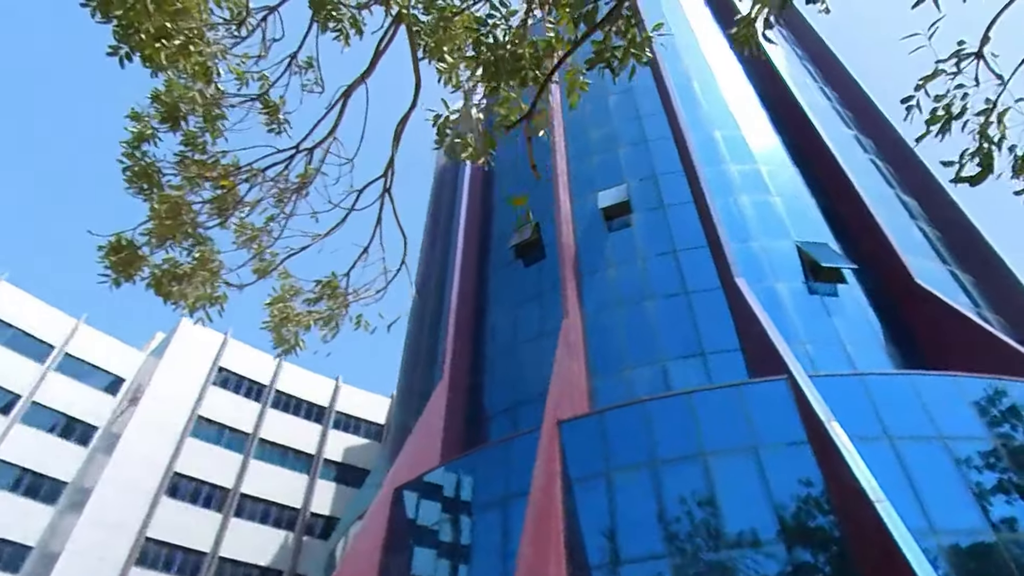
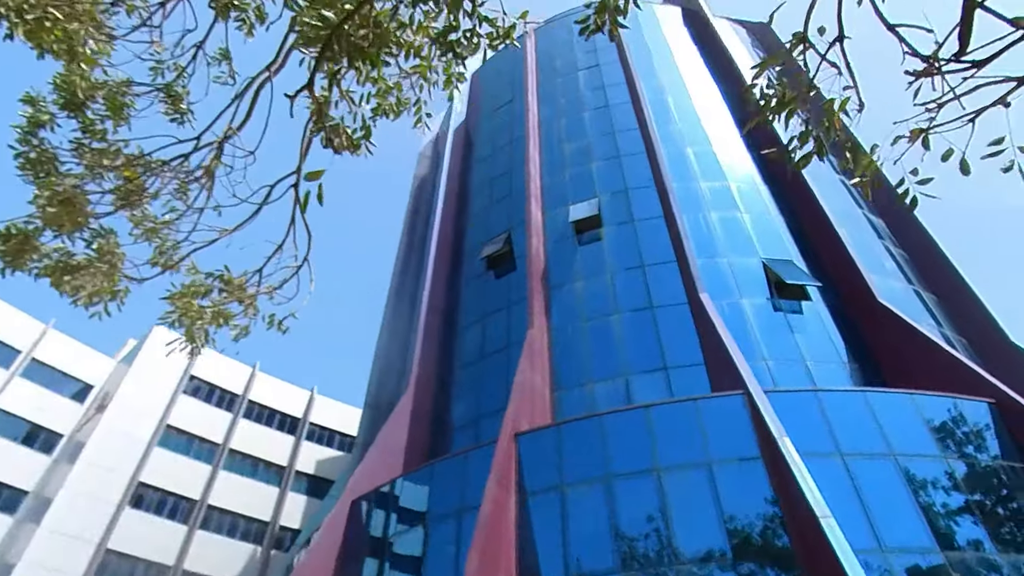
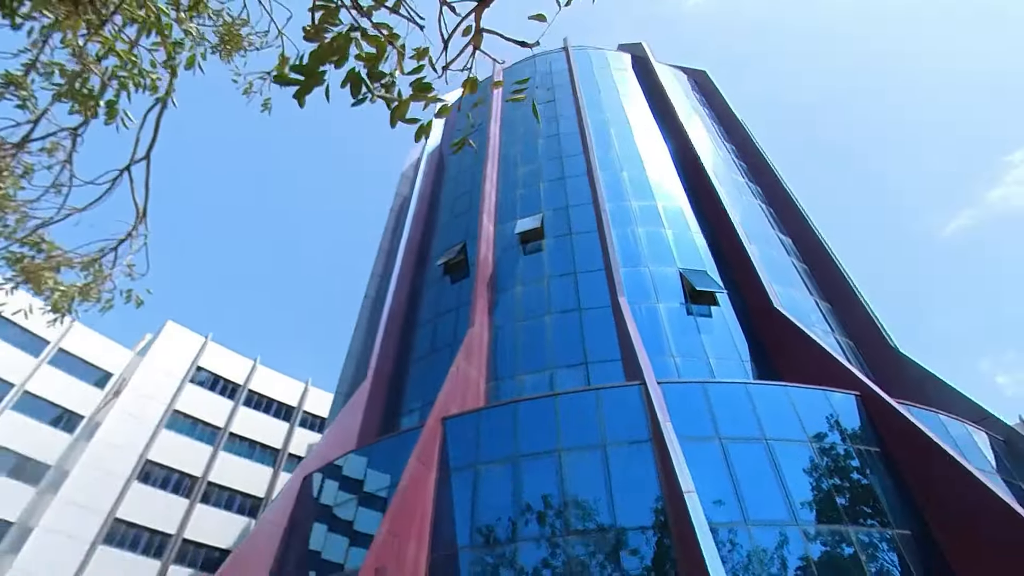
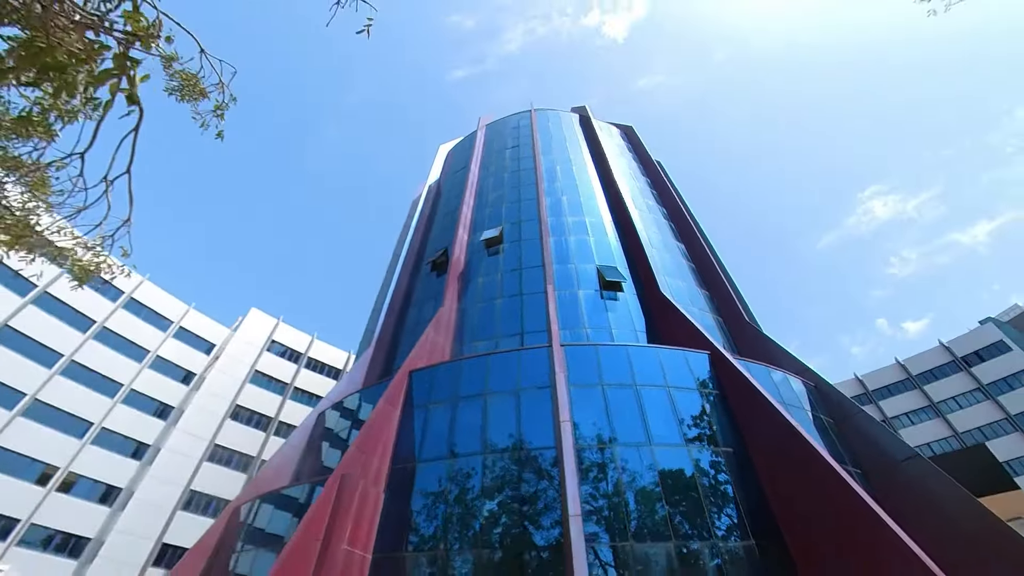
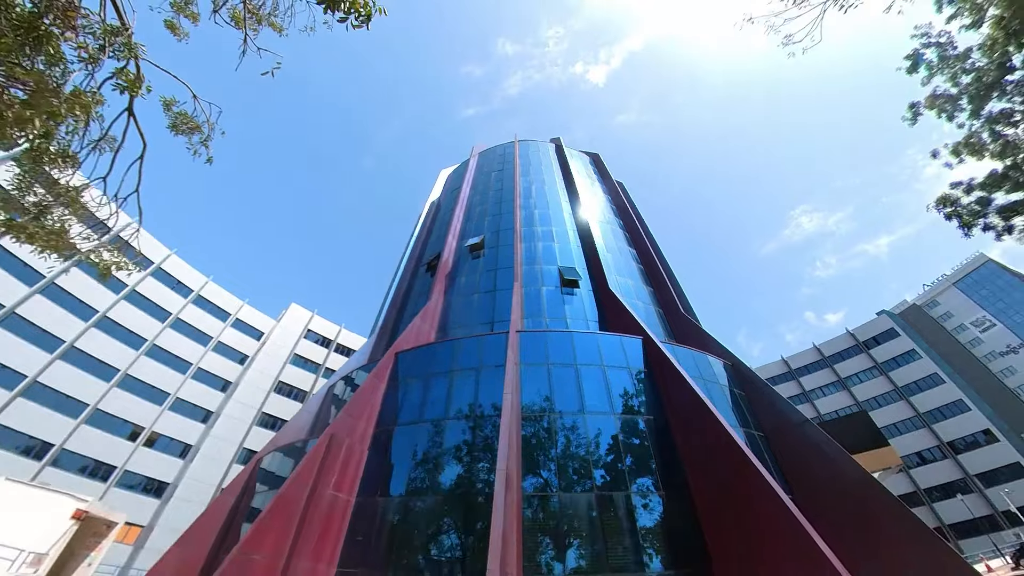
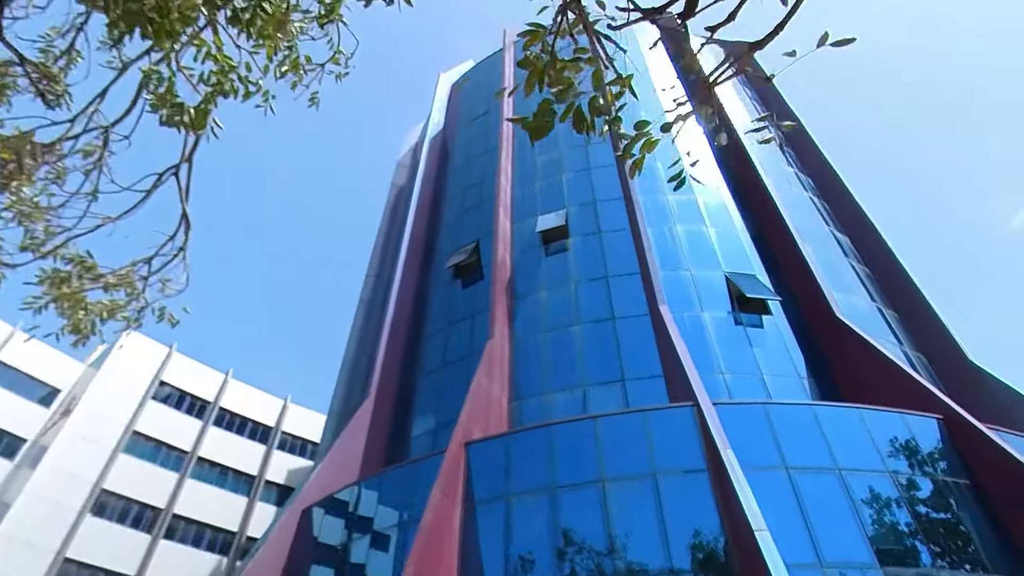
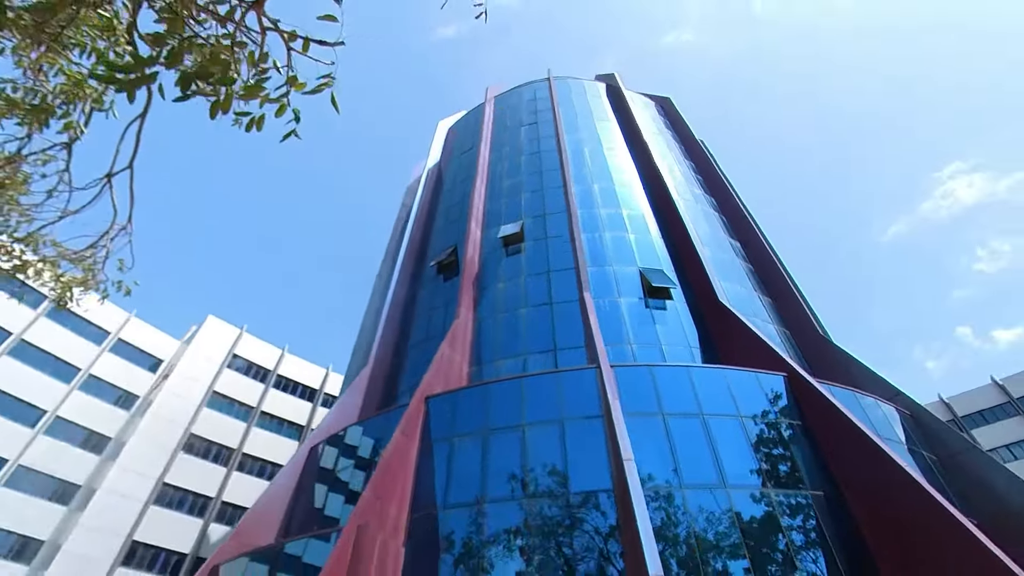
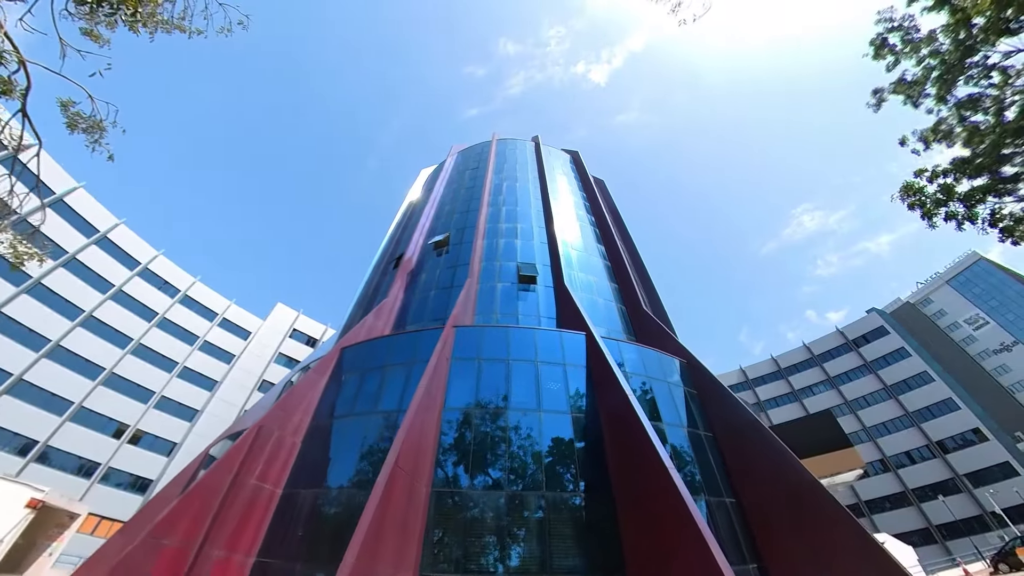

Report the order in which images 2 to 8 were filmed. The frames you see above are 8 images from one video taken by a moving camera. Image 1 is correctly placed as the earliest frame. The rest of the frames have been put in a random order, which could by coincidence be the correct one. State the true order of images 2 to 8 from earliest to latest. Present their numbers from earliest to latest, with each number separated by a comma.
2, 6, 3, 7, 4, 5, 8
